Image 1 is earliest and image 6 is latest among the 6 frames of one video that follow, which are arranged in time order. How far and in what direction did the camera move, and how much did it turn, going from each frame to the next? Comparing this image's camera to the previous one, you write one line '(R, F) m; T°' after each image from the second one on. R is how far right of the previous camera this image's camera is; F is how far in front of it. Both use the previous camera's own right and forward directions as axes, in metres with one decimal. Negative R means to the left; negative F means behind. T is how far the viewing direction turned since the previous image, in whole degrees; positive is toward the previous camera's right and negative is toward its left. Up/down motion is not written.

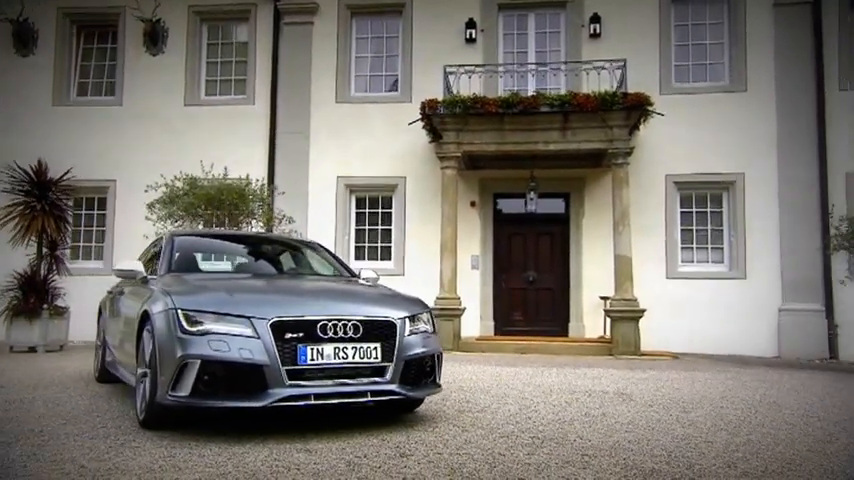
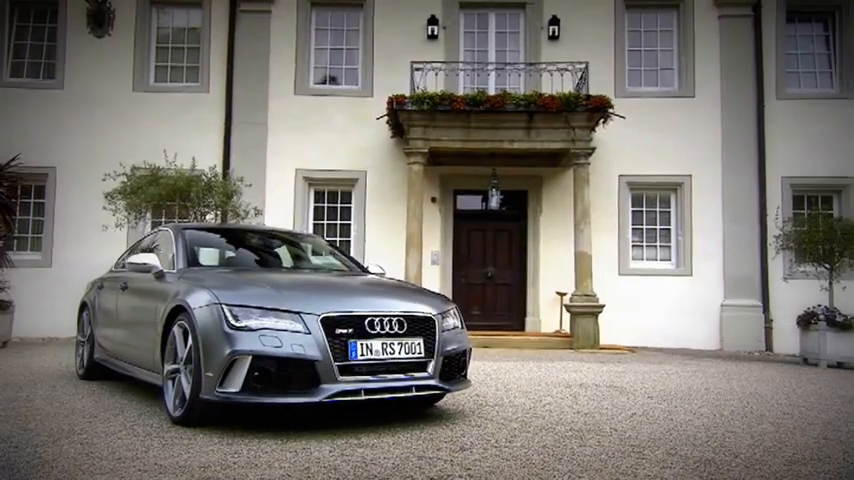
(-0.9, 0.0) m; +7°
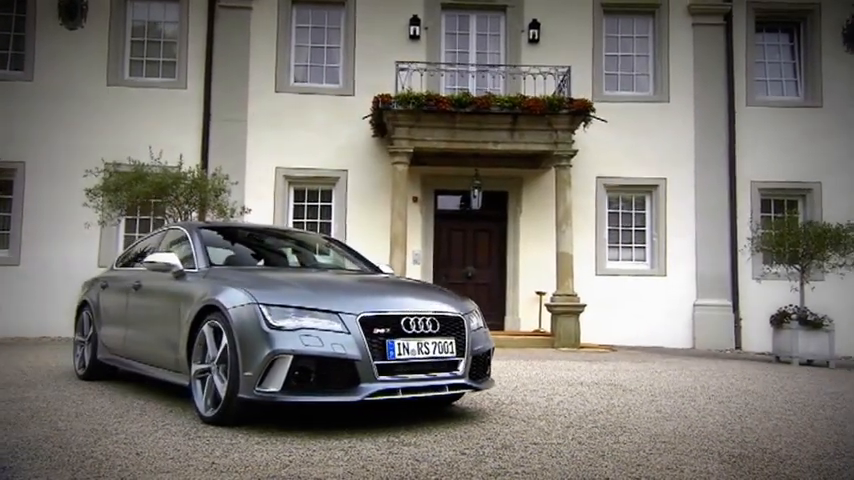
(-0.5, -0.1) m; +4°
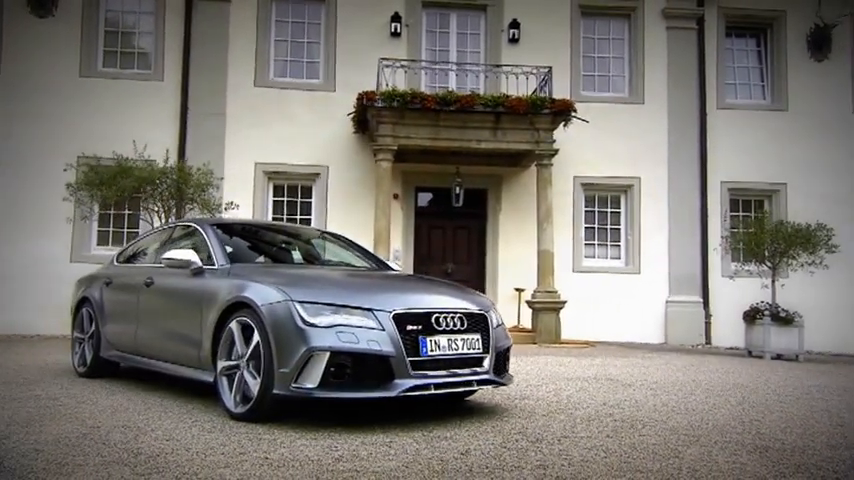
(-0.5, -0.1) m; +4°
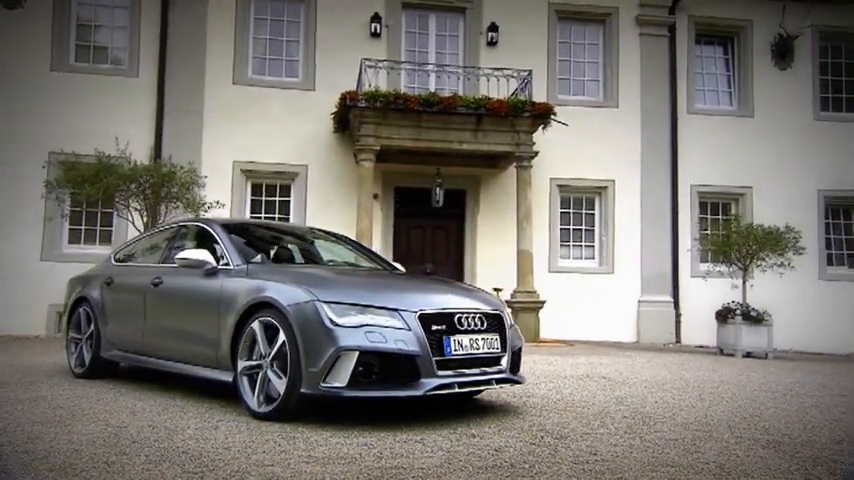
(-0.4, -0.1) m; +3°
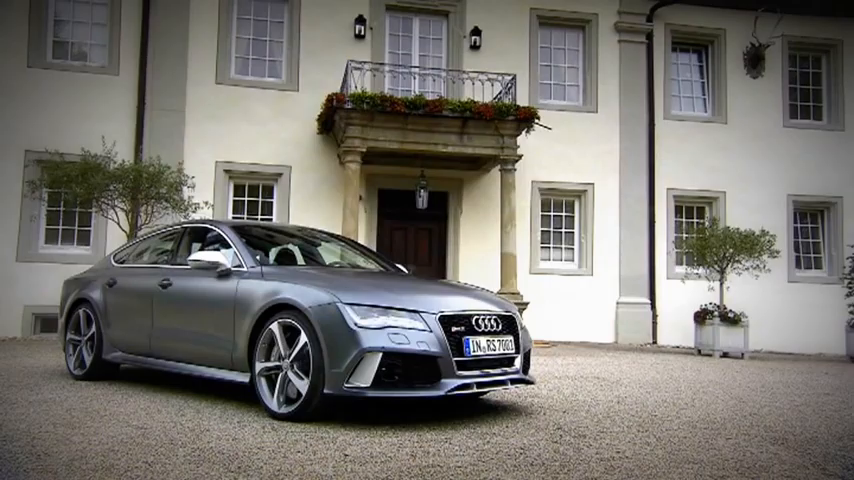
(-0.4, -0.1) m; +3°
